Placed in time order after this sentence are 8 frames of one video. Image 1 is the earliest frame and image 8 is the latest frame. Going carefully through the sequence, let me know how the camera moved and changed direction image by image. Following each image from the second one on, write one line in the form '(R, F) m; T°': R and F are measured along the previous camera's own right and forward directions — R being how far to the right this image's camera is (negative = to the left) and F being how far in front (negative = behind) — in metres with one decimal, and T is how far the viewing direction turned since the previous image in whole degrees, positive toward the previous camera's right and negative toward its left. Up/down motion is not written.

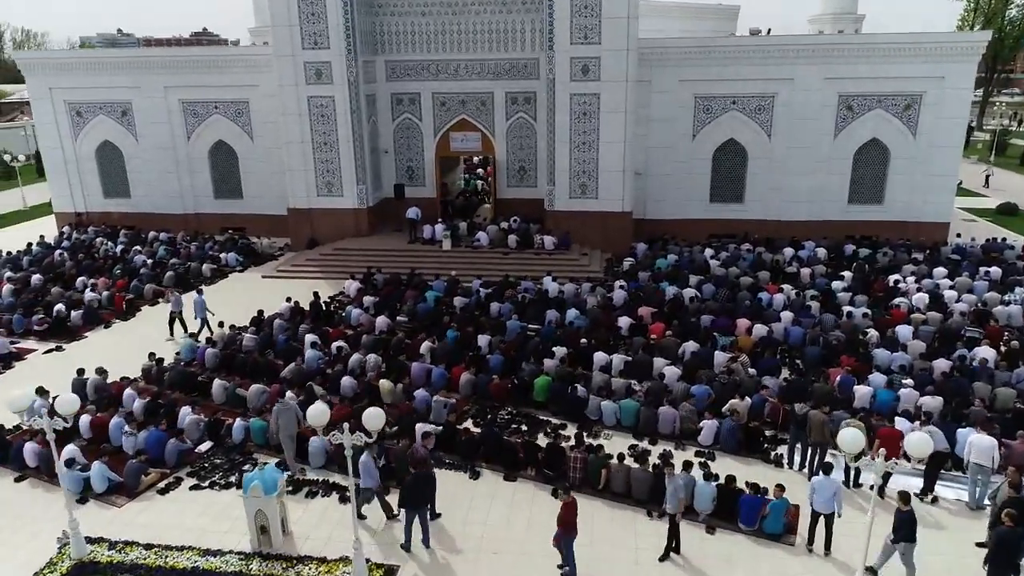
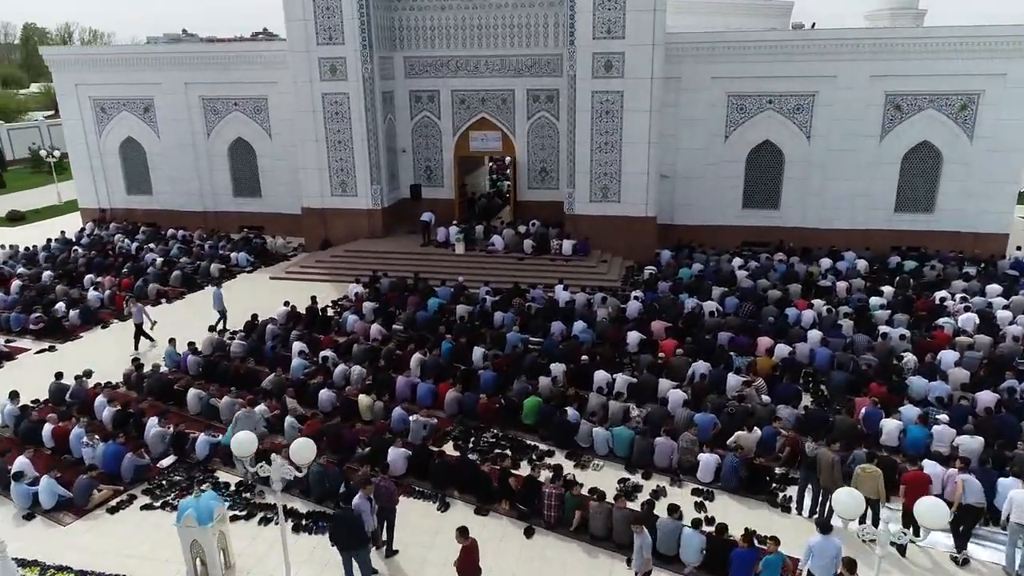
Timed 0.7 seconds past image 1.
(+0.7, +0.8) m; -4°
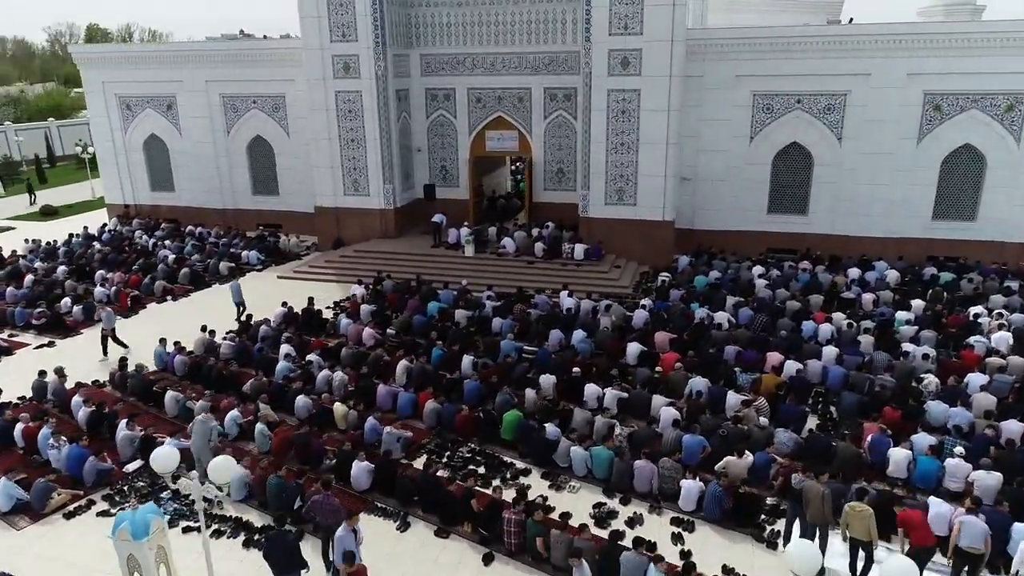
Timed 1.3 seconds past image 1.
(+0.8, +0.5) m; -4°
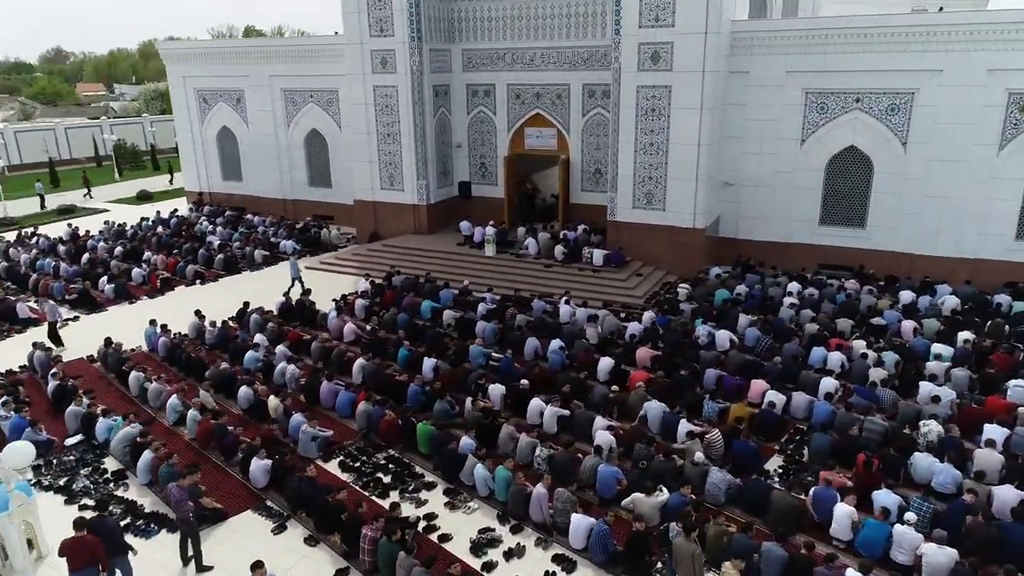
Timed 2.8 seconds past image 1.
(+2.2, +0.7) m; -10°
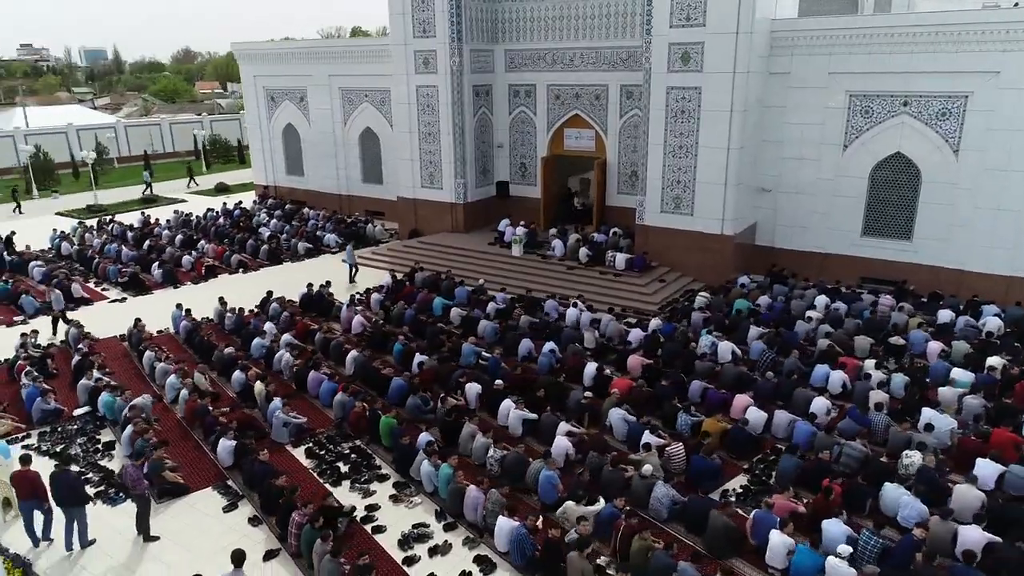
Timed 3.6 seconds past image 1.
(+1.4, +0.1) m; -8°
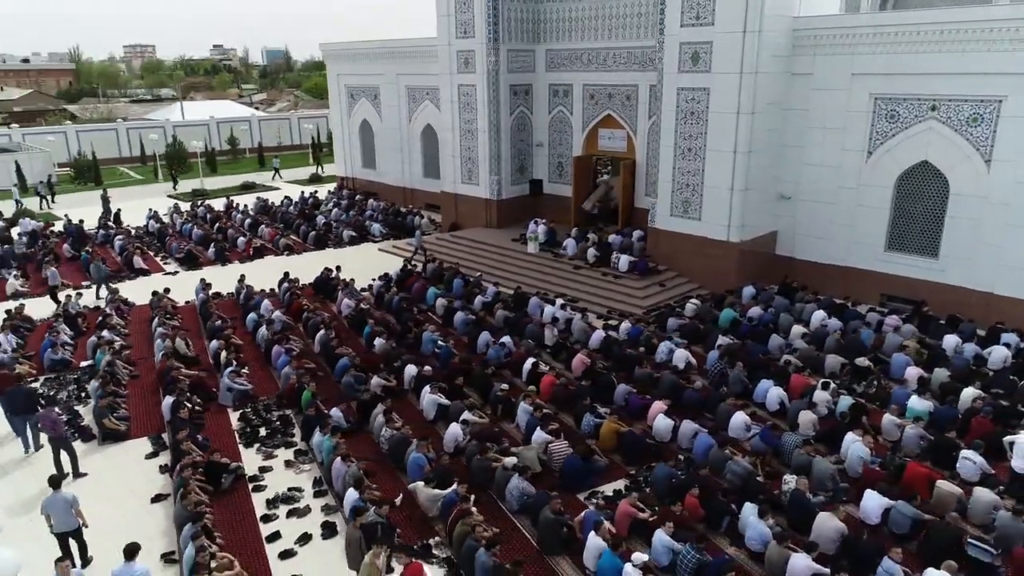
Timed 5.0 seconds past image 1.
(+2.6, 0.0) m; -11°
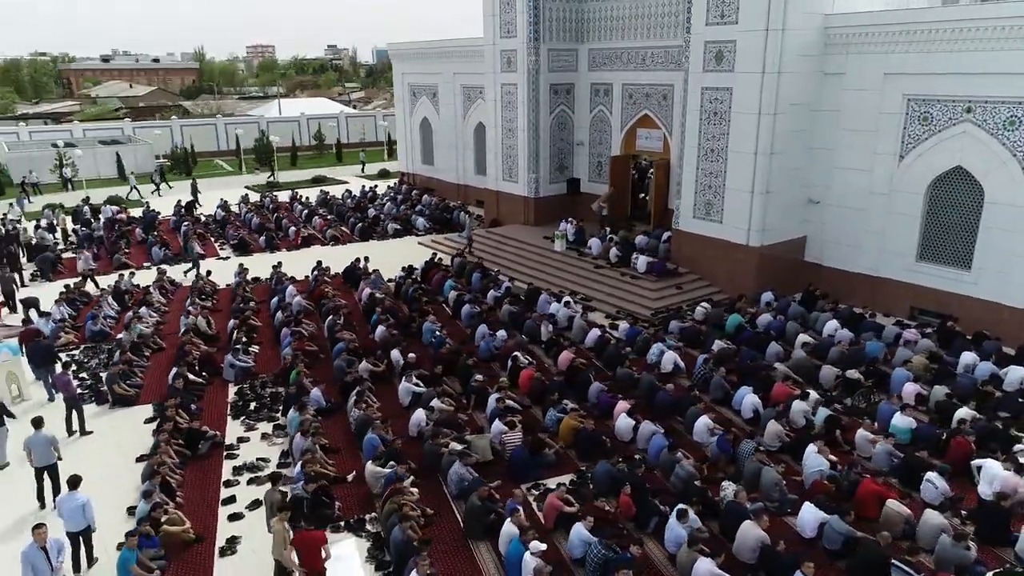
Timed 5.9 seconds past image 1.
(+1.4, -0.1) m; -8°
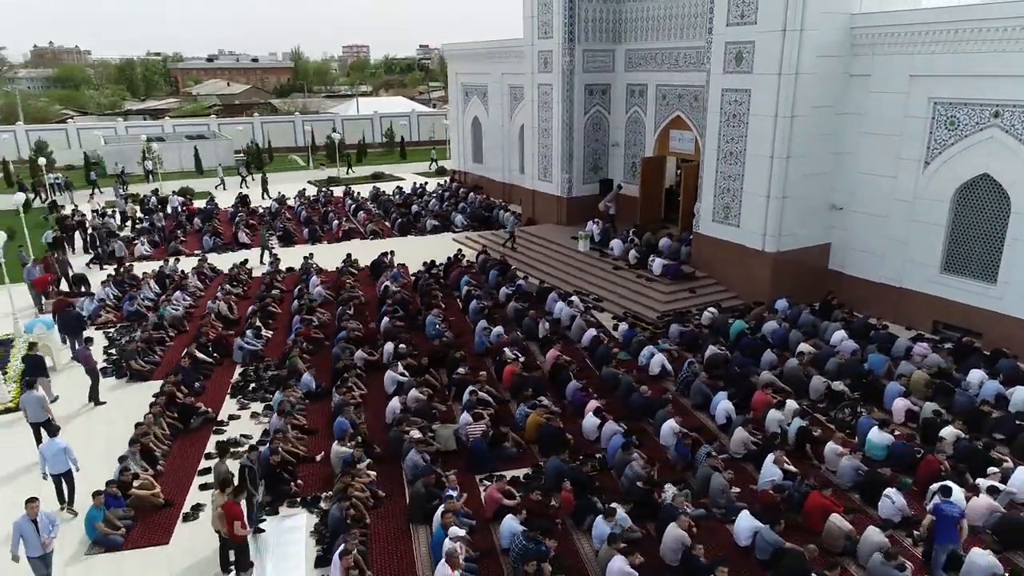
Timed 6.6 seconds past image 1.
(+1.2, -0.1) m; -7°
